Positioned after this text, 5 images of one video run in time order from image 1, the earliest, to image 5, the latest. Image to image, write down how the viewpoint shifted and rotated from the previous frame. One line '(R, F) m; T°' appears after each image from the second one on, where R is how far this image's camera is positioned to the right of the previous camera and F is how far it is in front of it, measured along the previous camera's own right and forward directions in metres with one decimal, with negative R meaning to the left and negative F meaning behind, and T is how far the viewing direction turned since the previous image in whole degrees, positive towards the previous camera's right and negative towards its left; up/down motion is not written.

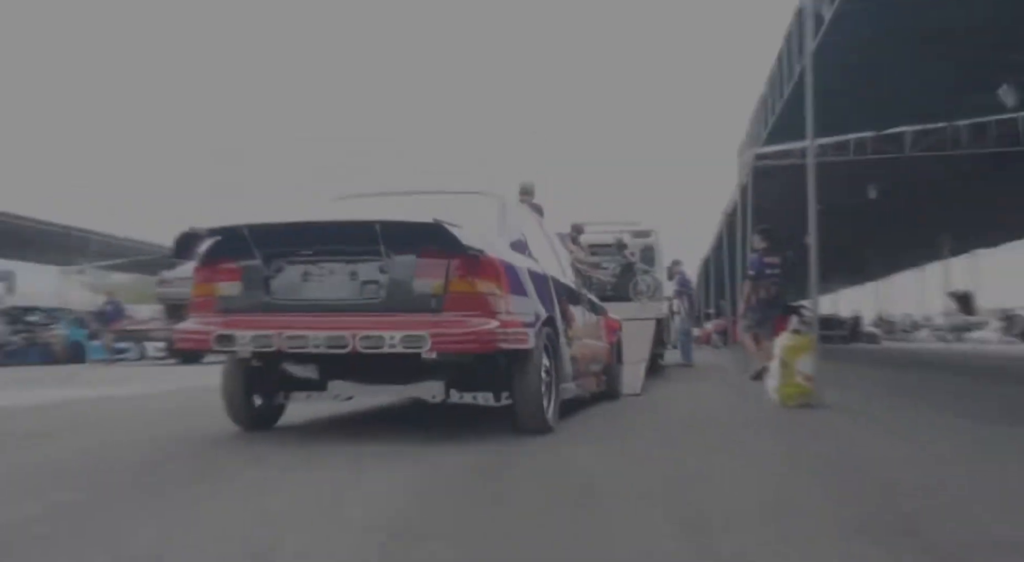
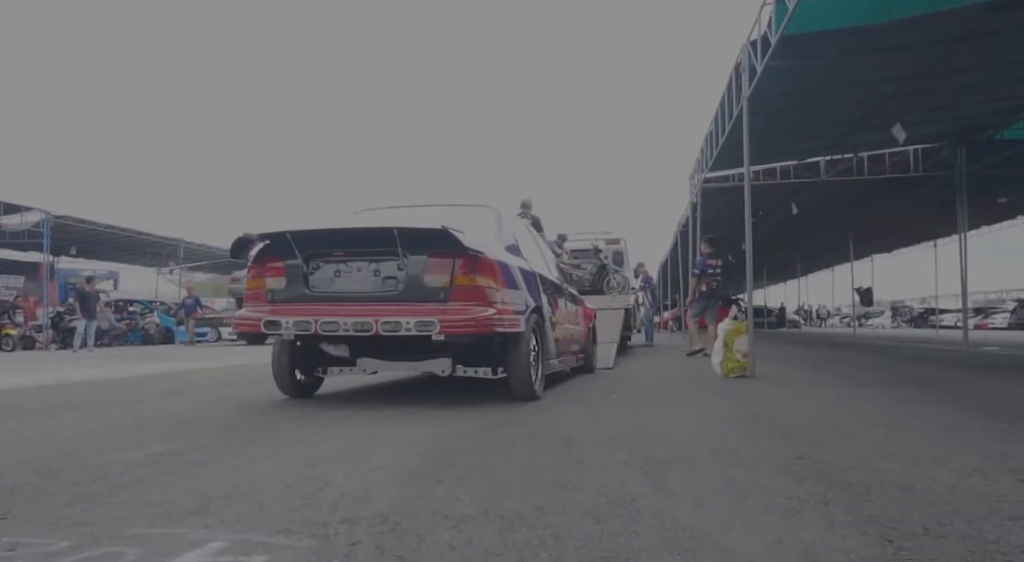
(-0.5, -0.7) m; +7°
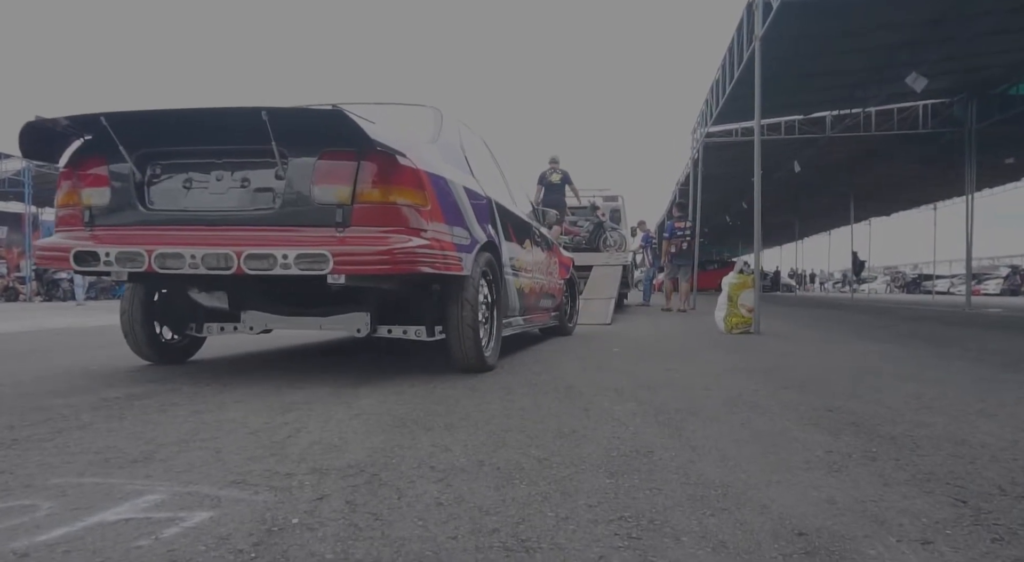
(0.0, +0.4) m; 0°
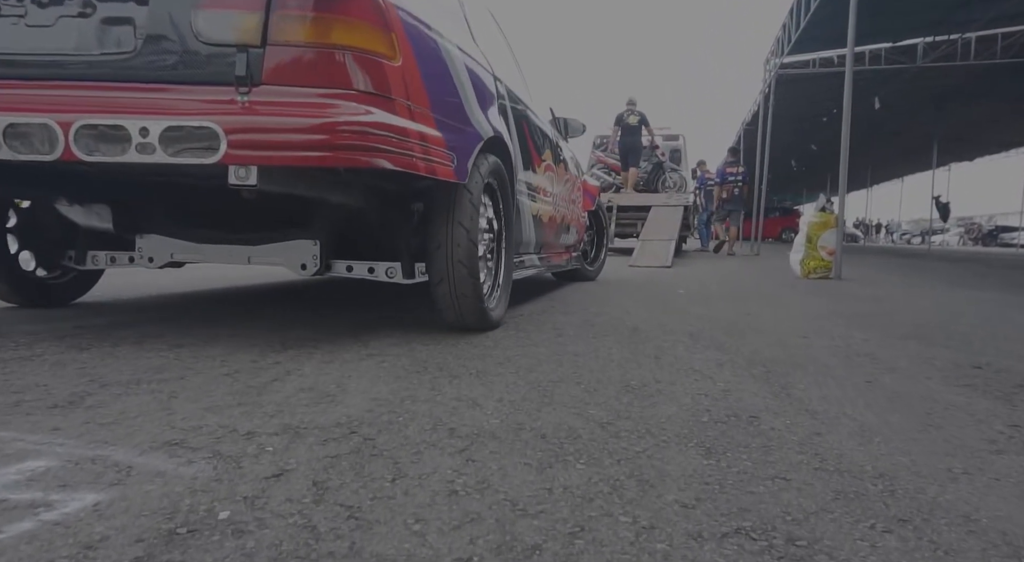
(0.0, +0.7) m; -5°
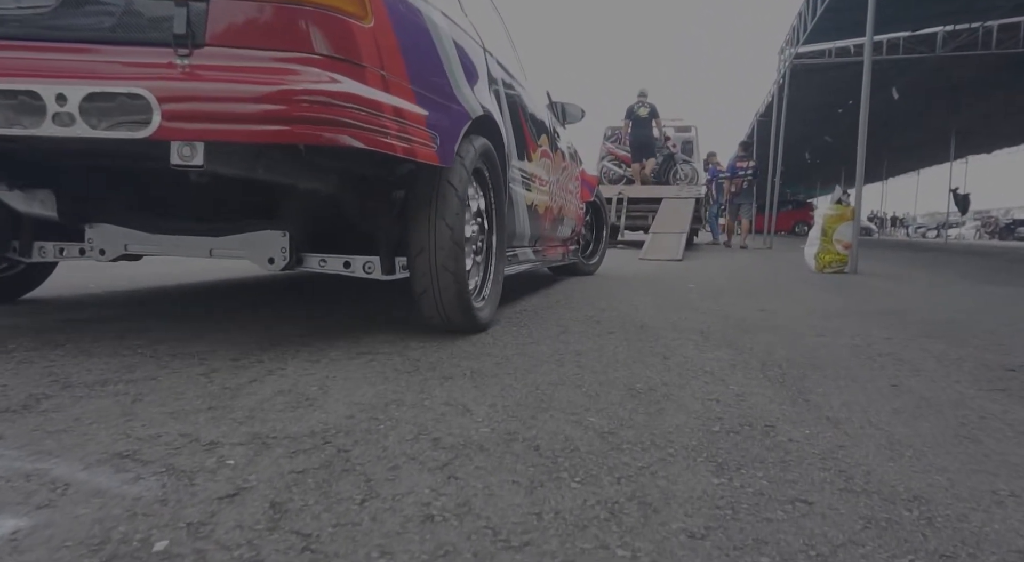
(0.0, +0.2) m; -1°
